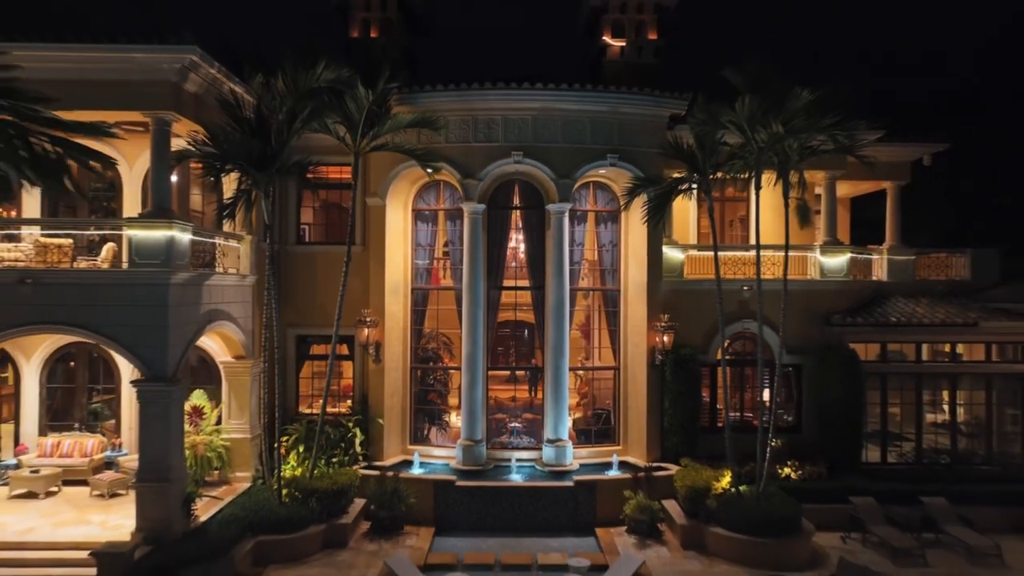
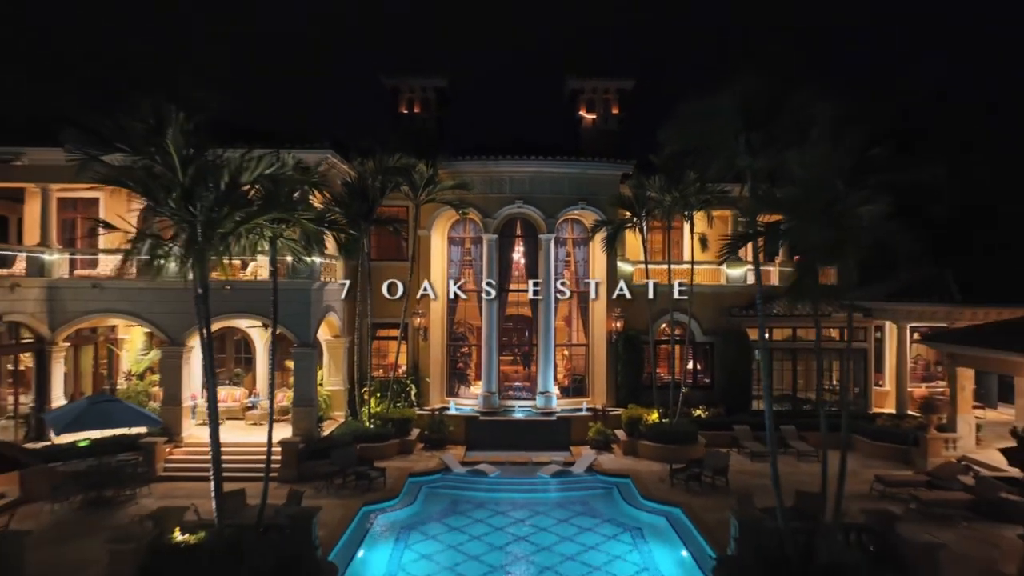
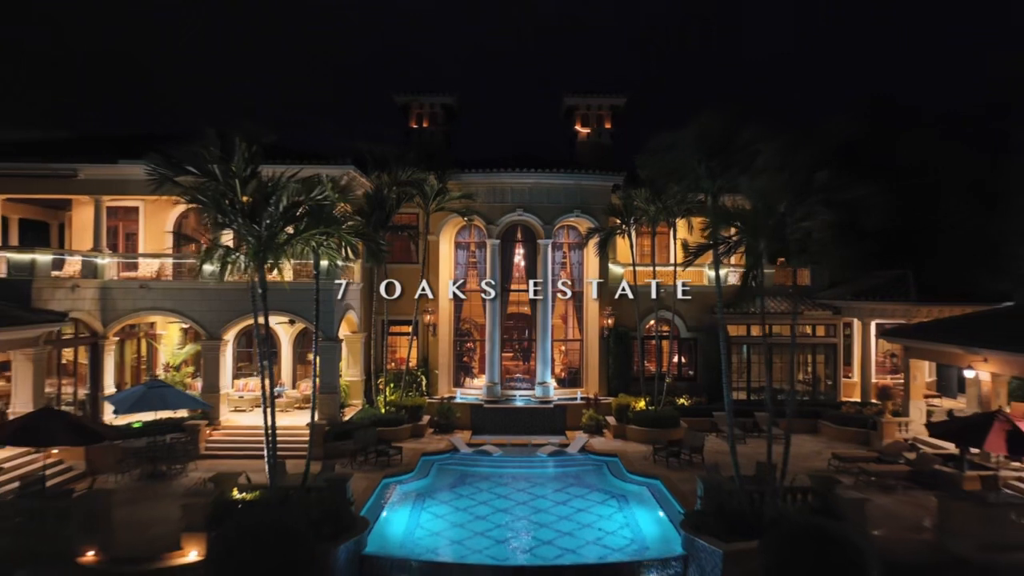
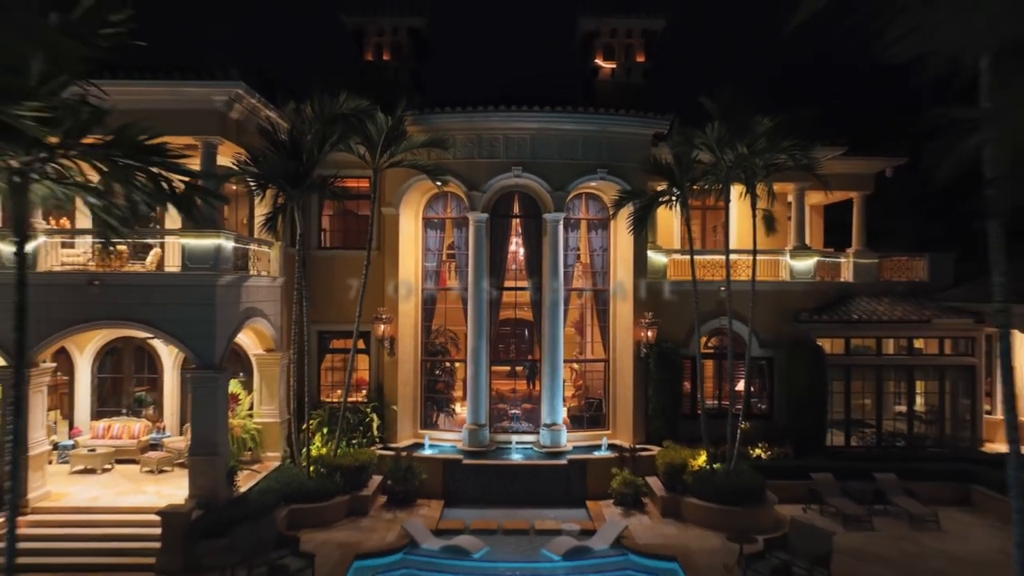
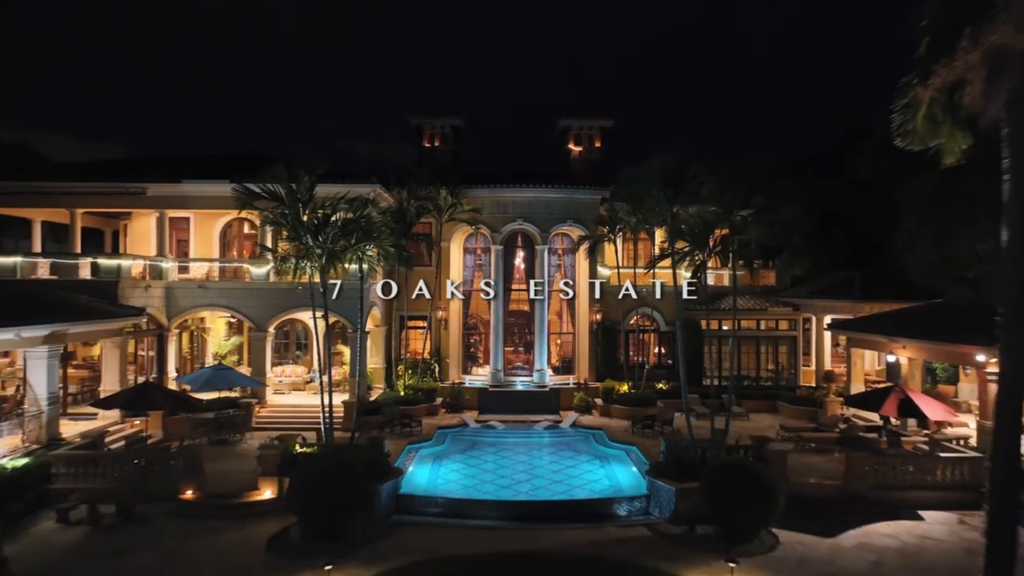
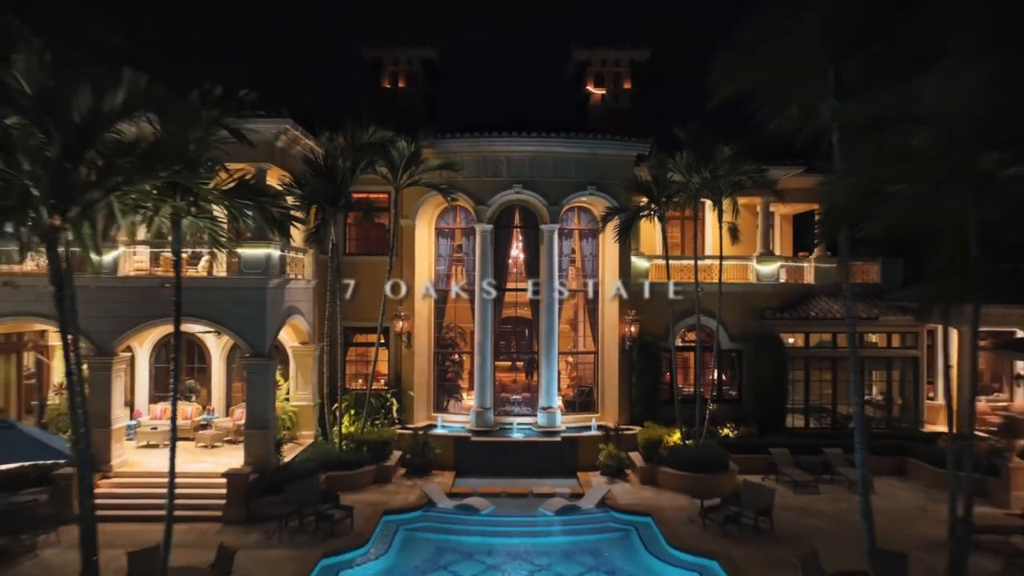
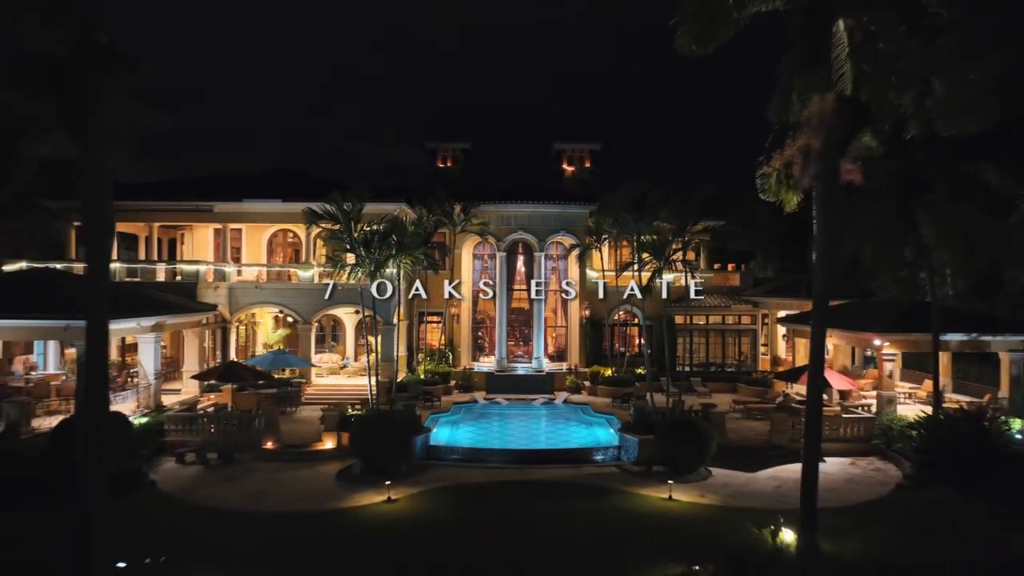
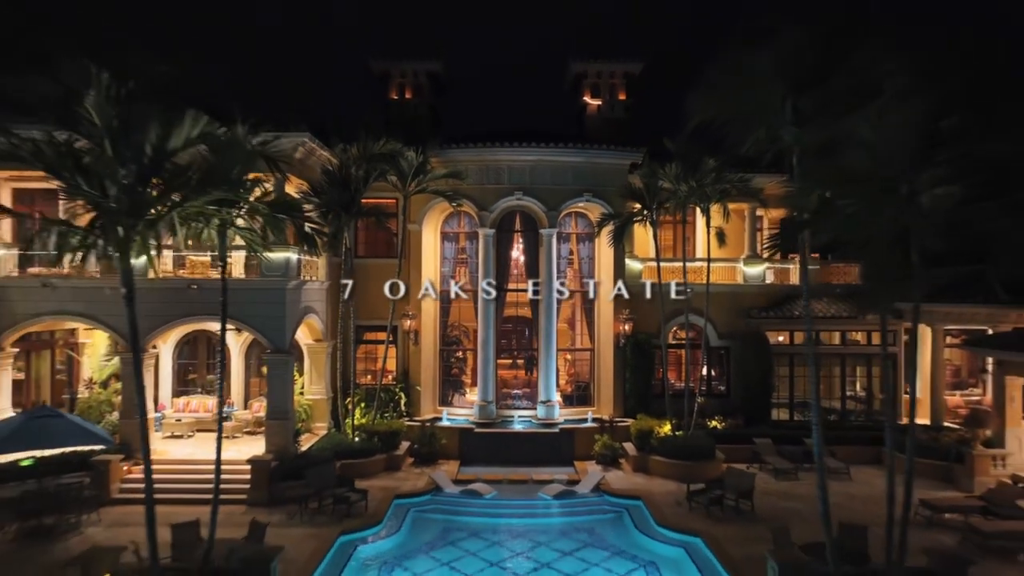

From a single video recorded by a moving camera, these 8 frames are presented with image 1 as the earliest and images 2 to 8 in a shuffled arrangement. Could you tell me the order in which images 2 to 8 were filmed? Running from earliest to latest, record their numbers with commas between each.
4, 6, 8, 2, 3, 5, 7
